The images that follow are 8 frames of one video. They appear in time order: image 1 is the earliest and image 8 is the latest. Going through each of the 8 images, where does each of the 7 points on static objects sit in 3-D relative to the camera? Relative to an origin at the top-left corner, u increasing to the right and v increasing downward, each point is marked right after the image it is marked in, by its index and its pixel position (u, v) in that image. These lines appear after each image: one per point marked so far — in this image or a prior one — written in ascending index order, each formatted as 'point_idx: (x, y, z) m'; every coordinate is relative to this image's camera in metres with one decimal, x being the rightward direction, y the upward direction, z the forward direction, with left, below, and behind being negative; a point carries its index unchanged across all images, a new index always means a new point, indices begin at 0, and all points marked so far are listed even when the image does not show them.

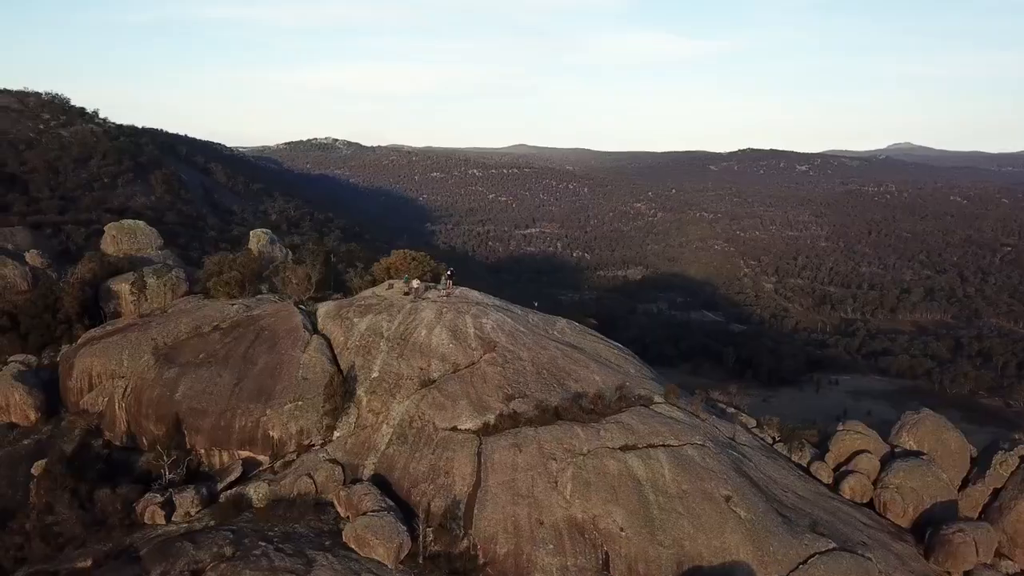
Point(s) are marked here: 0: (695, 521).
0: (+3.5, -4.5, +13.8) m
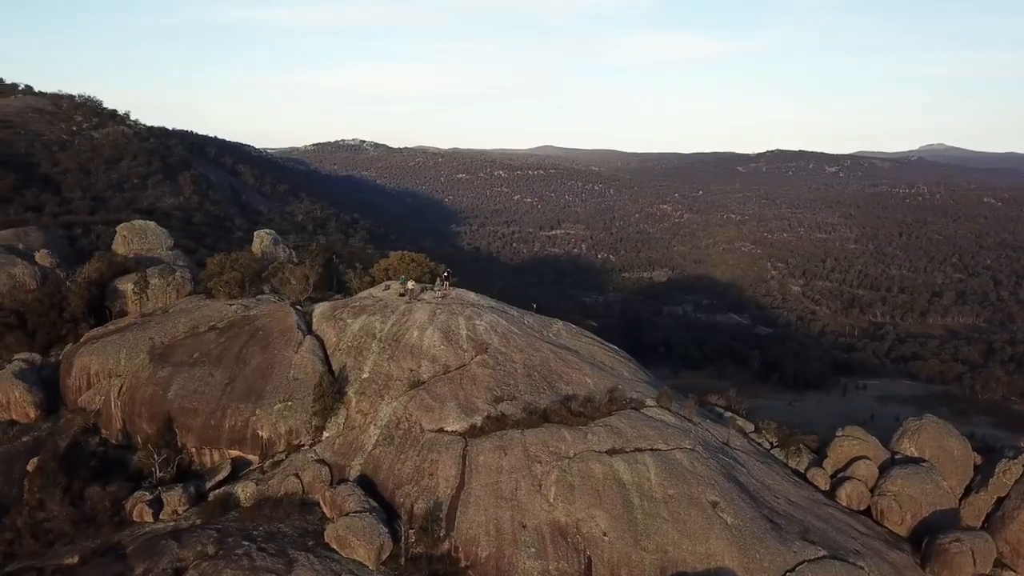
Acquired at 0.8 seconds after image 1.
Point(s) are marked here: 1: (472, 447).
0: (+3.2, -4.6, +13.6) m
1: (-0.9, -3.3, +14.7) m
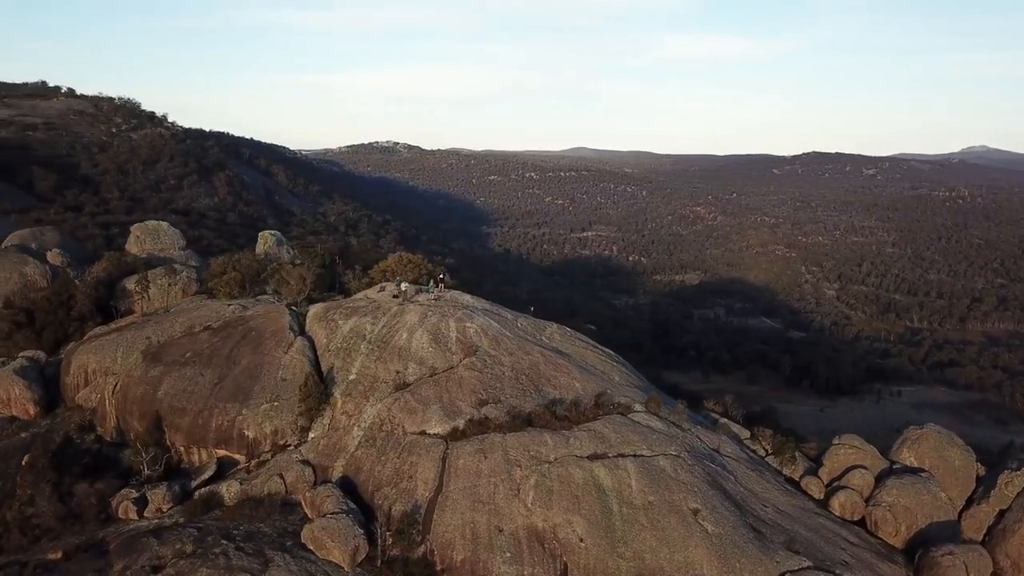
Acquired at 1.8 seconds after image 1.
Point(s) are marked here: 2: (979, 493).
0: (+2.8, -4.6, +13.5) m
1: (-1.2, -3.3, +14.6) m
2: (+11.6, -5.1, +17.7) m
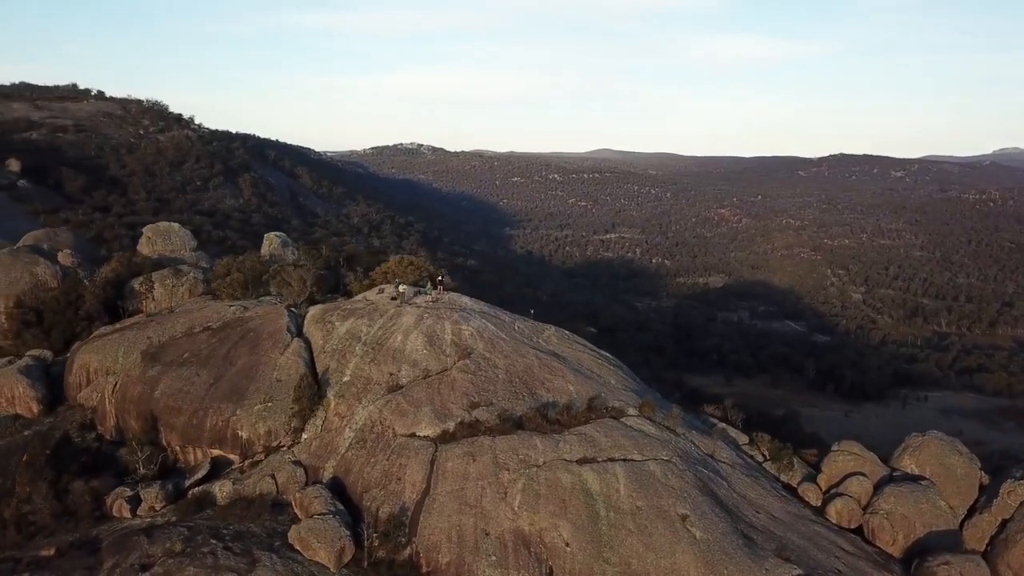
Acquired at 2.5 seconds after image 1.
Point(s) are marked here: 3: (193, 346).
0: (+2.5, -4.7, +13.4) m
1: (-1.5, -3.4, +14.6) m
2: (+11.4, -5.2, +17.4) m
3: (-8.2, -1.5, +18.4) m
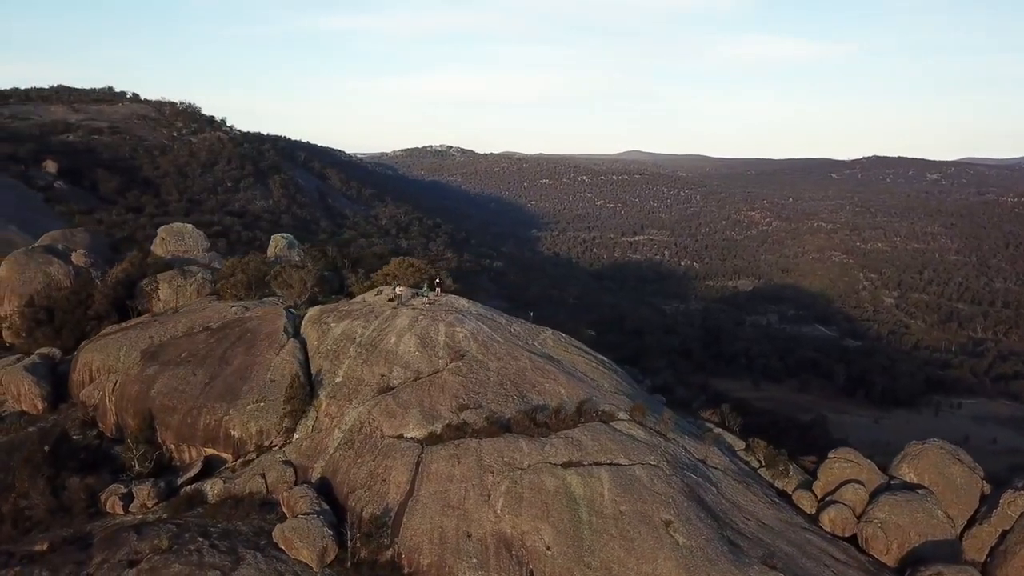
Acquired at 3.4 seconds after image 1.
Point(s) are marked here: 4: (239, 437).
0: (+2.2, -4.8, +13.3) m
1: (-1.8, -3.4, +14.7) m
2: (+11.2, -5.3, +17.0) m
3: (-8.4, -1.5, +18.7) m
4: (-6.3, -3.4, +16.4) m
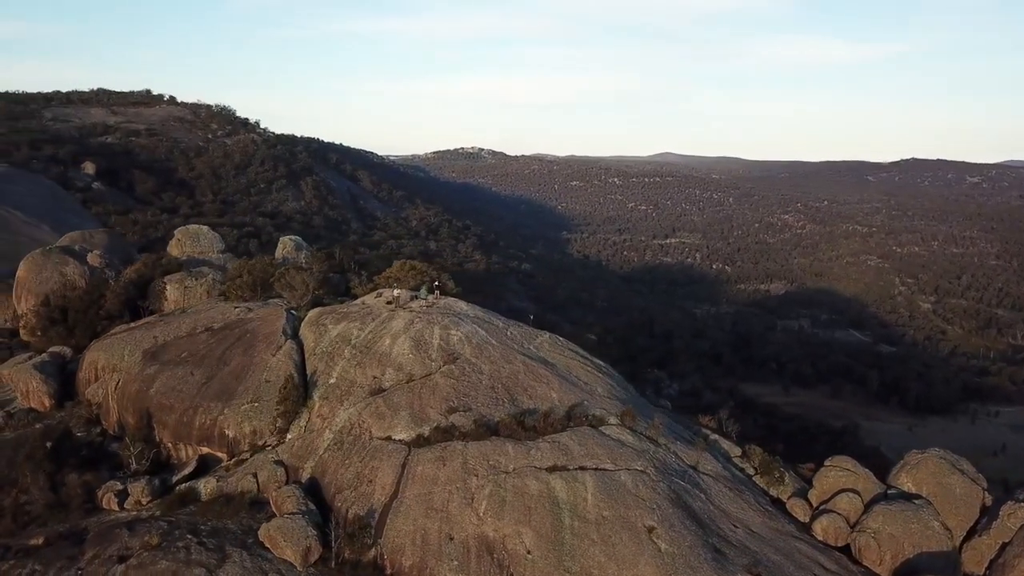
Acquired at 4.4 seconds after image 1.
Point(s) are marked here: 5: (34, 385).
0: (+1.8, -4.9, +13.3) m
1: (-2.1, -3.5, +14.8) m
2: (+11.0, -5.5, +16.7) m
3: (-8.5, -1.6, +19.0) m
4: (-6.5, -3.5, +16.7) m
5: (-13.4, -2.7, +20.0) m
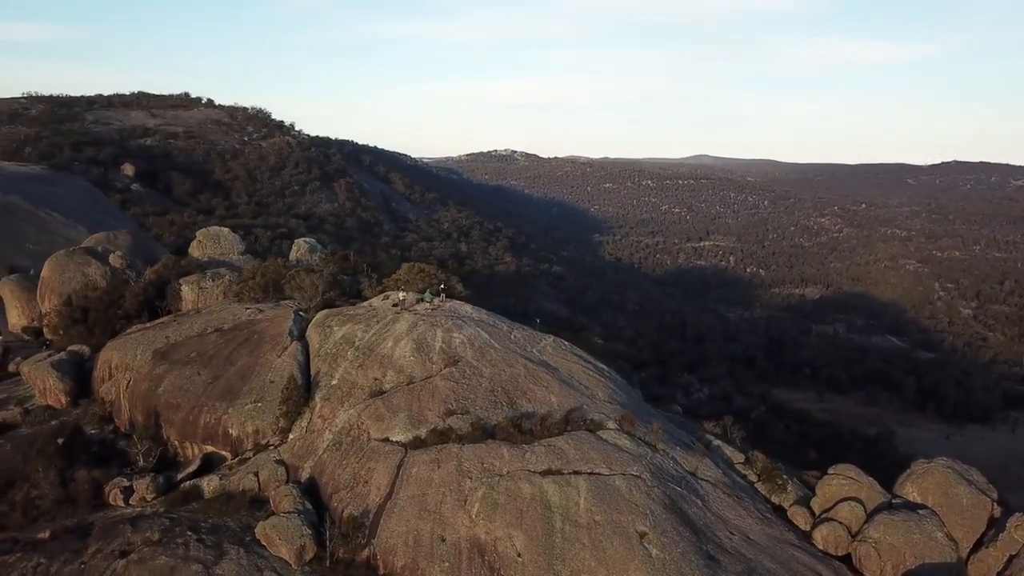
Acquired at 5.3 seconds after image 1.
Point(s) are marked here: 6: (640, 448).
0: (+1.6, -5.0, +13.3) m
1: (-2.2, -3.6, +15.0) m
2: (+10.9, -5.7, +16.4) m
3: (-8.5, -1.6, +19.4) m
4: (-6.5, -3.5, +17.0) m
5: (-13.3, -2.7, +20.5) m
6: (+2.9, -3.6, +16.1) m
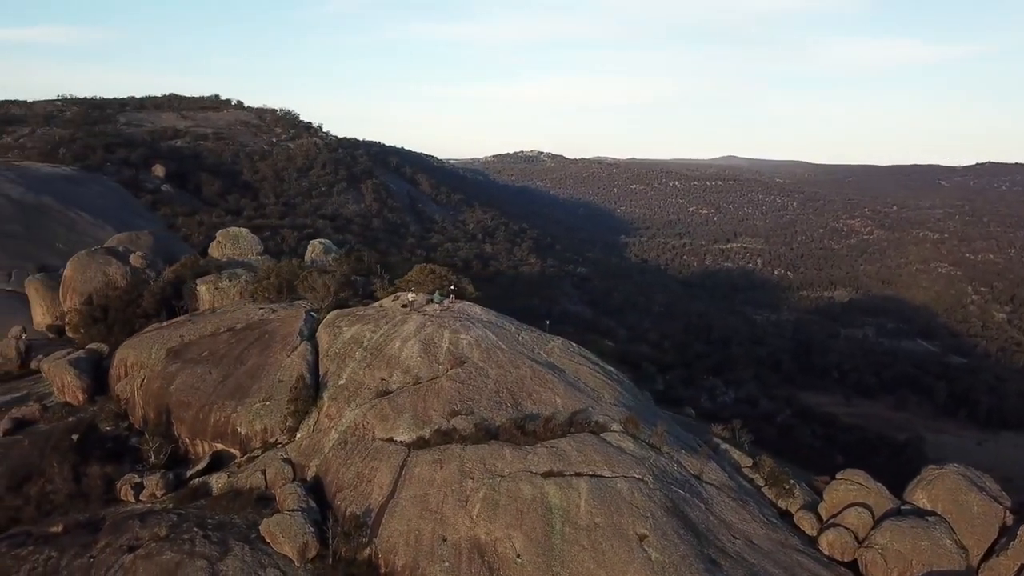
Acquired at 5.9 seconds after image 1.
0: (+1.6, -5.0, +13.3) m
1: (-2.1, -3.6, +15.1) m
2: (+11.0, -5.8, +16.1) m
3: (-8.3, -1.6, +19.8) m
4: (-6.4, -3.5, +17.3) m
5: (-13.1, -2.7, +21.0) m
6: (+3.0, -3.6, +16.0) m
